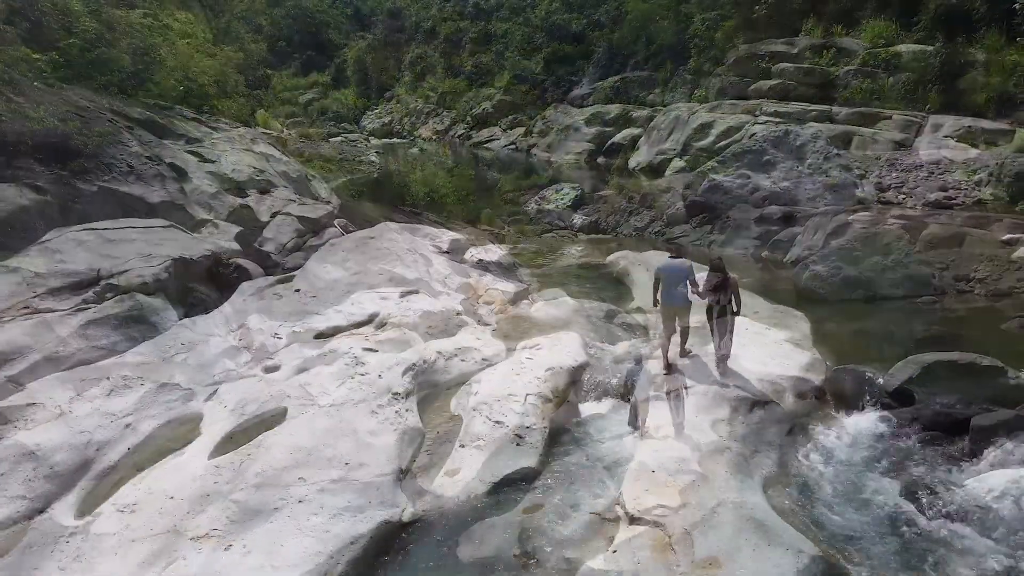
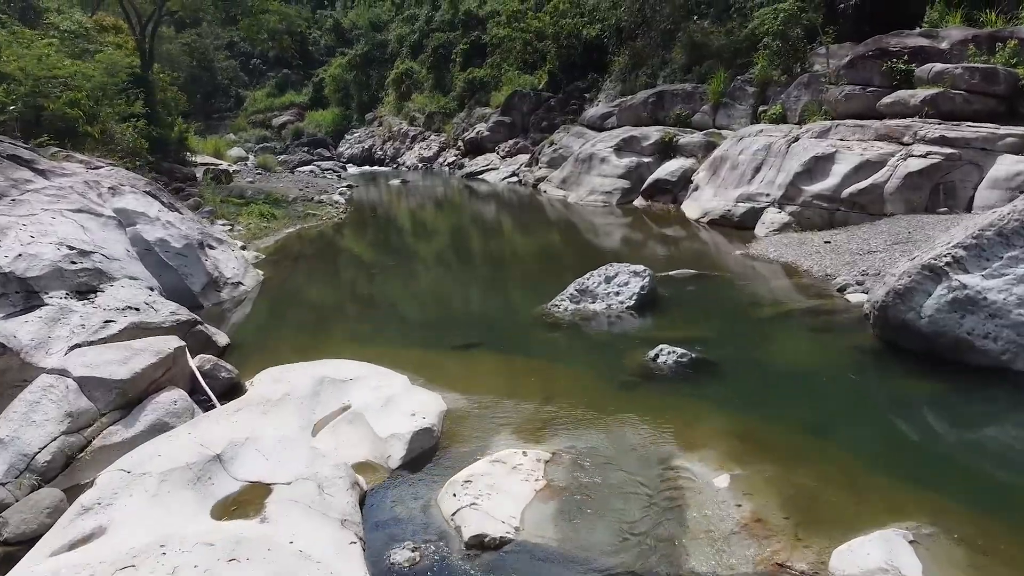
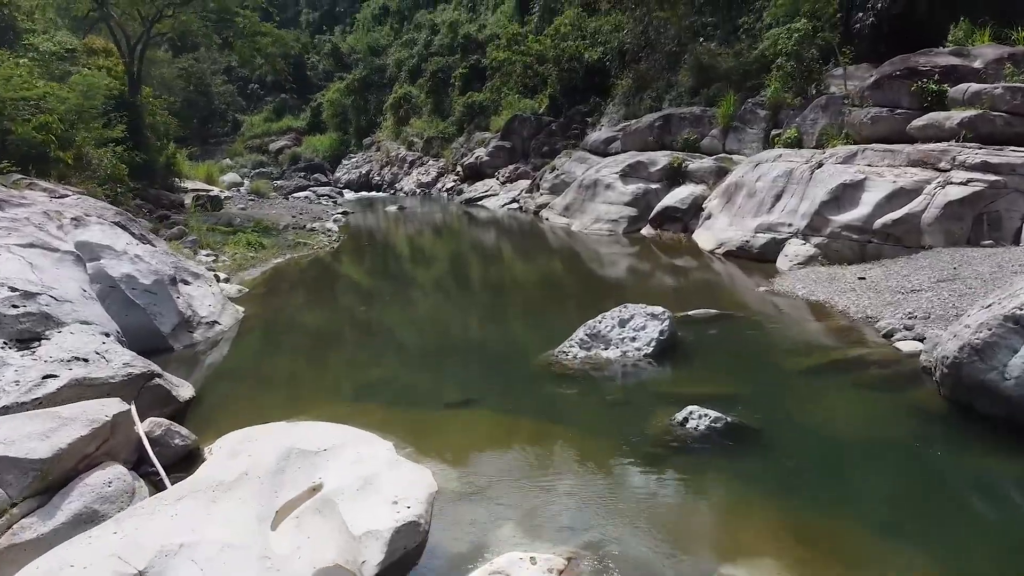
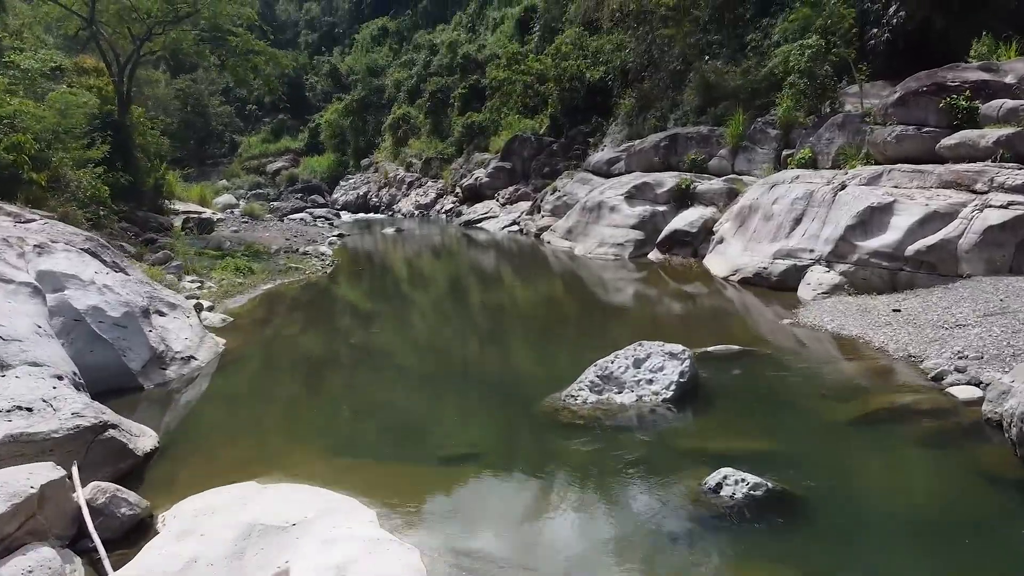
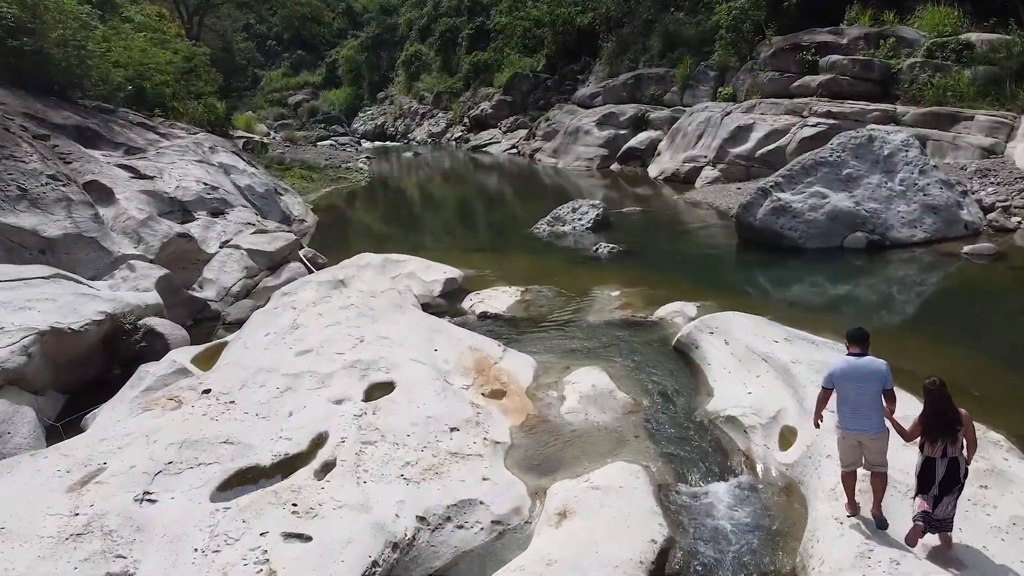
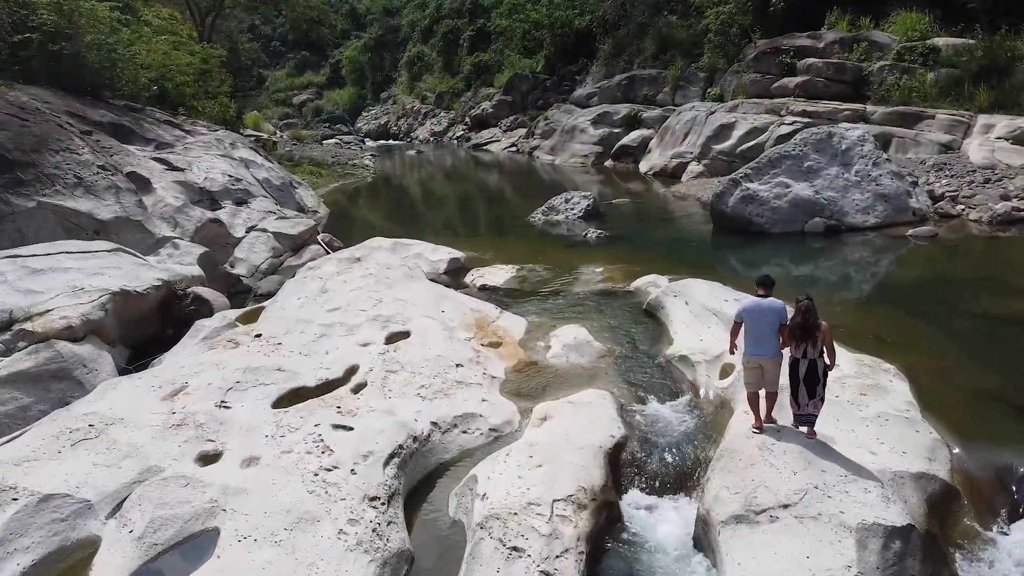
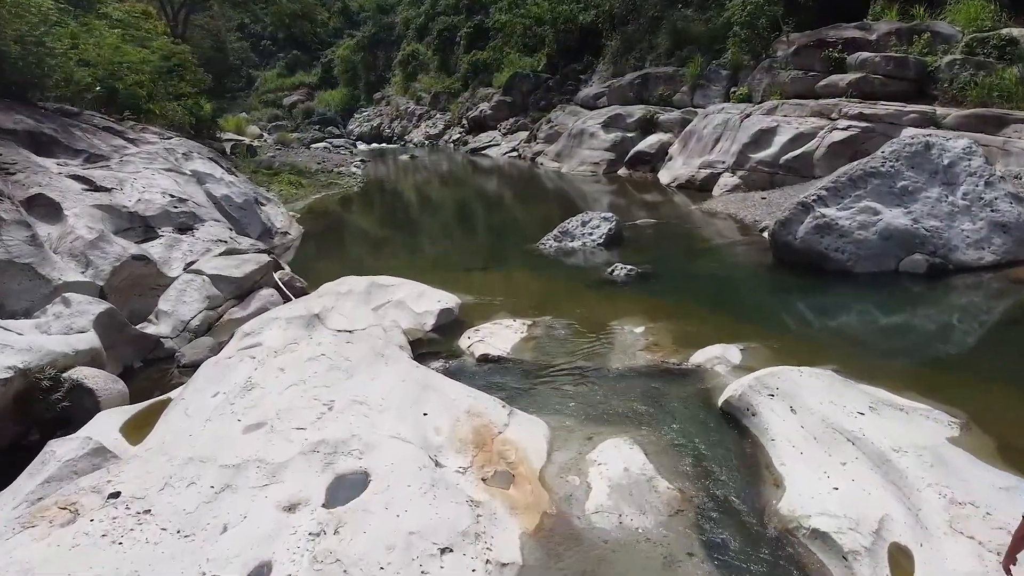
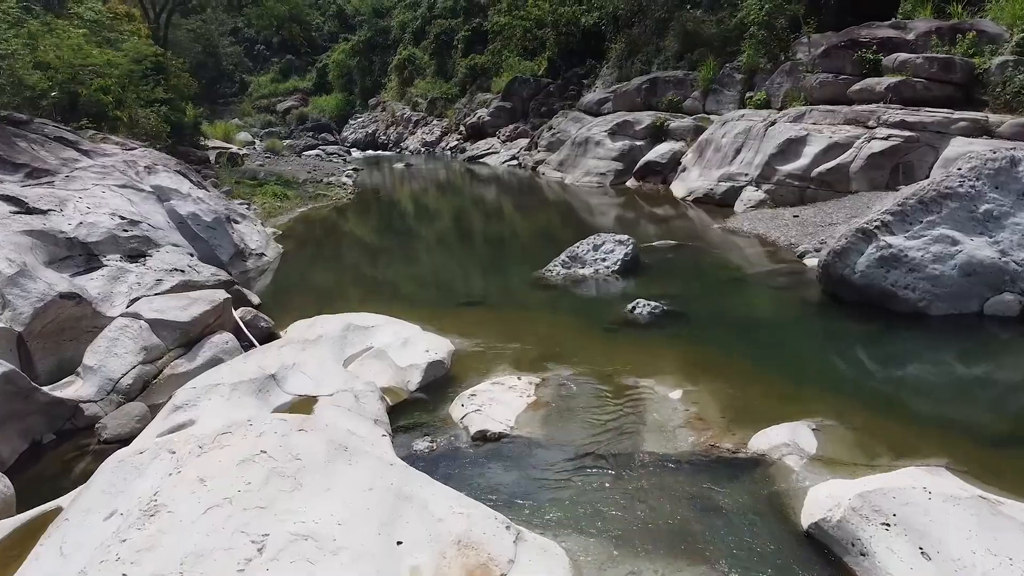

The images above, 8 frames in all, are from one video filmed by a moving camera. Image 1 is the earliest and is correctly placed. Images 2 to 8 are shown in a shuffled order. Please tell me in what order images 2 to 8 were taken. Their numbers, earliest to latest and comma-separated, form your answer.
6, 5, 7, 8, 2, 3, 4
